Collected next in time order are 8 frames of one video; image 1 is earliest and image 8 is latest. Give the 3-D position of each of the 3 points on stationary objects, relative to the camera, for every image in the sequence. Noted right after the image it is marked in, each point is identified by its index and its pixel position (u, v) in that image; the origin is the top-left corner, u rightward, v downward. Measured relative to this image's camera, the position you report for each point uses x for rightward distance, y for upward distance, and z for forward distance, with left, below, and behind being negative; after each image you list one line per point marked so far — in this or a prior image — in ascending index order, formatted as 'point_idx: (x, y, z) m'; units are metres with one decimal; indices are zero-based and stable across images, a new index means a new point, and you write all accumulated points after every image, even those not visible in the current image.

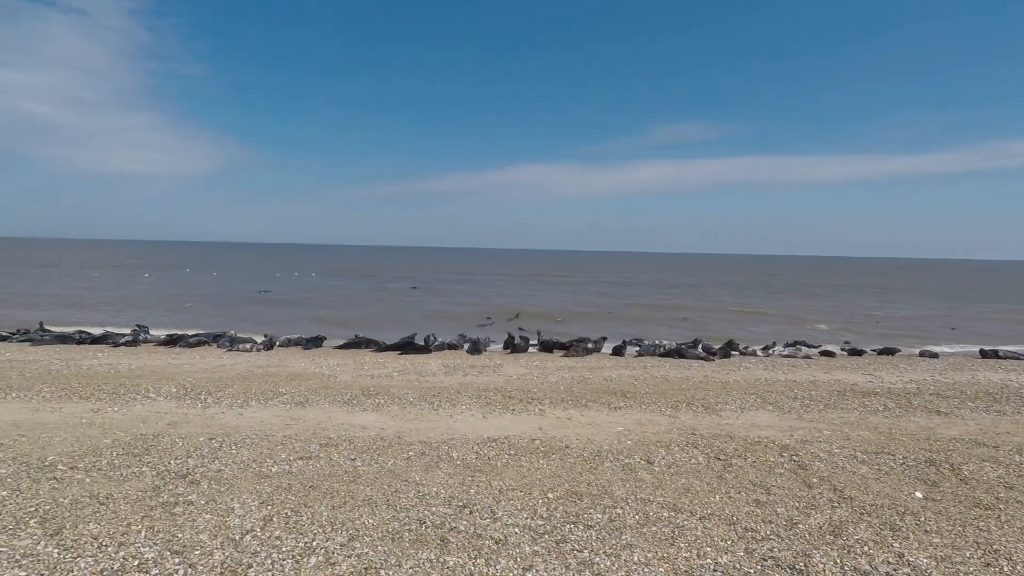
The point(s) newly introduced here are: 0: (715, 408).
0: (+4.8, -2.8, +12.5) m
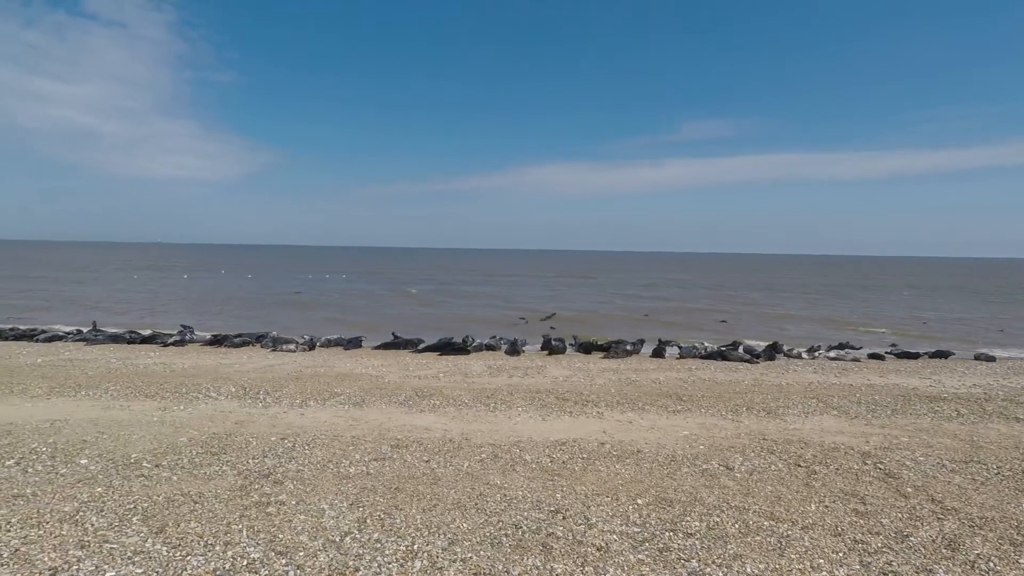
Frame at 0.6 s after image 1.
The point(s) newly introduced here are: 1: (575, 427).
0: (+6.1, -2.8, +12.1) m
1: (+1.2, -2.7, +10.2) m
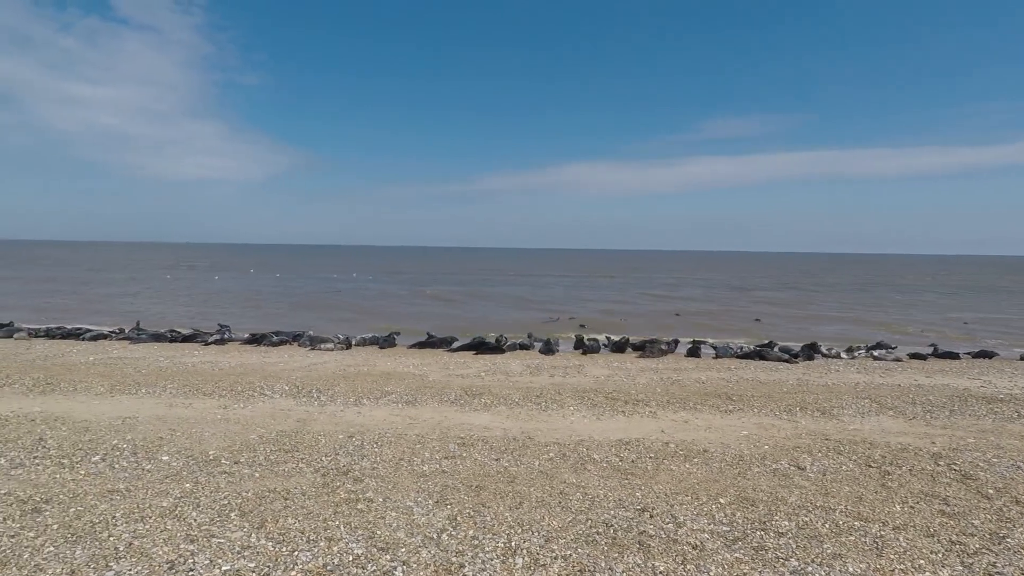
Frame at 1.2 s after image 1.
0: (+7.2, -2.8, +12.0) m
1: (+2.3, -2.6, +10.2) m
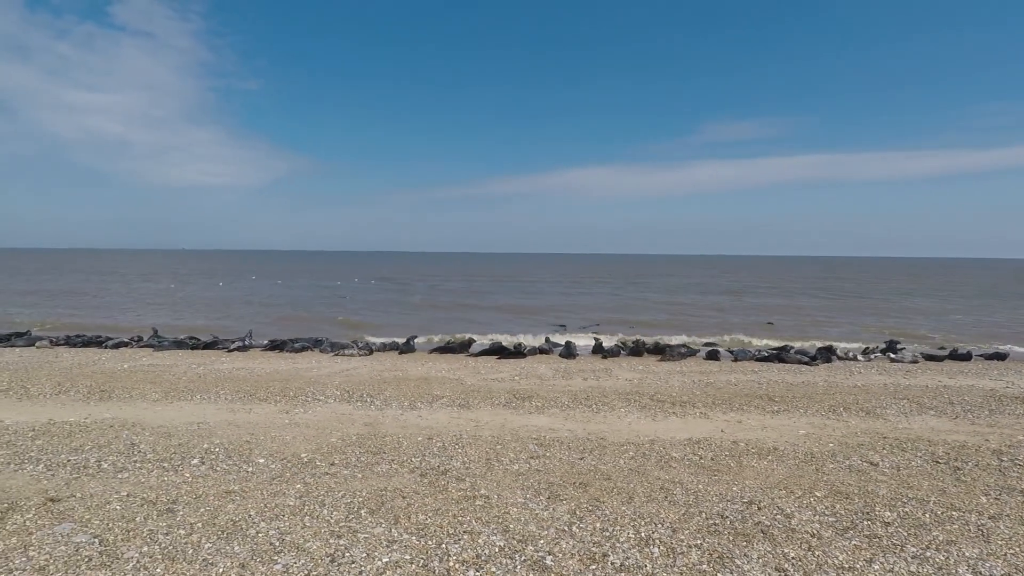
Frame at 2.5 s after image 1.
0: (+8.4, -2.8, +12.3) m
1: (+3.5, -2.7, +10.5) m
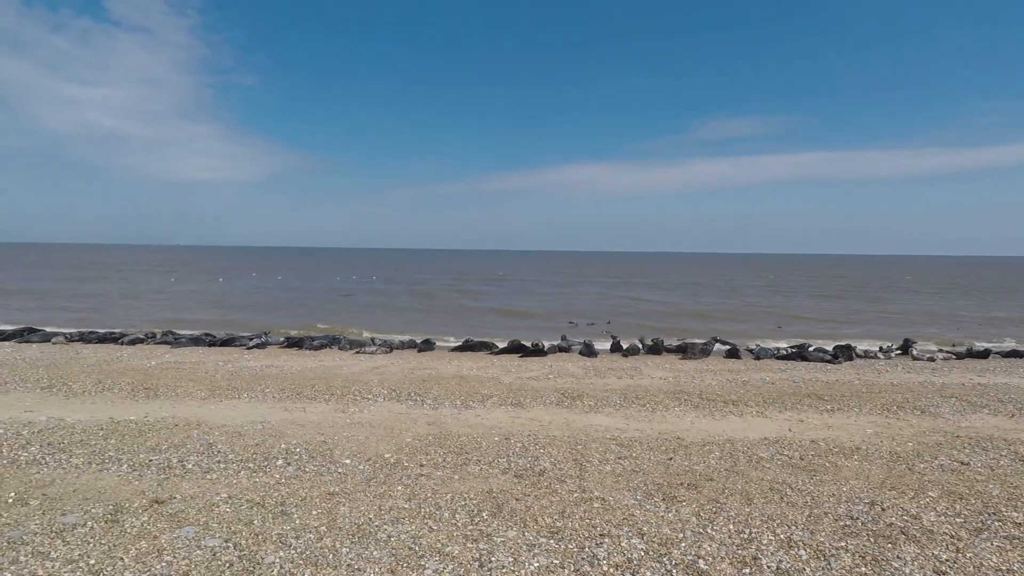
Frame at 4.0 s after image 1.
0: (+9.6, -2.8, +12.3) m
1: (+4.8, -2.7, +10.5) m
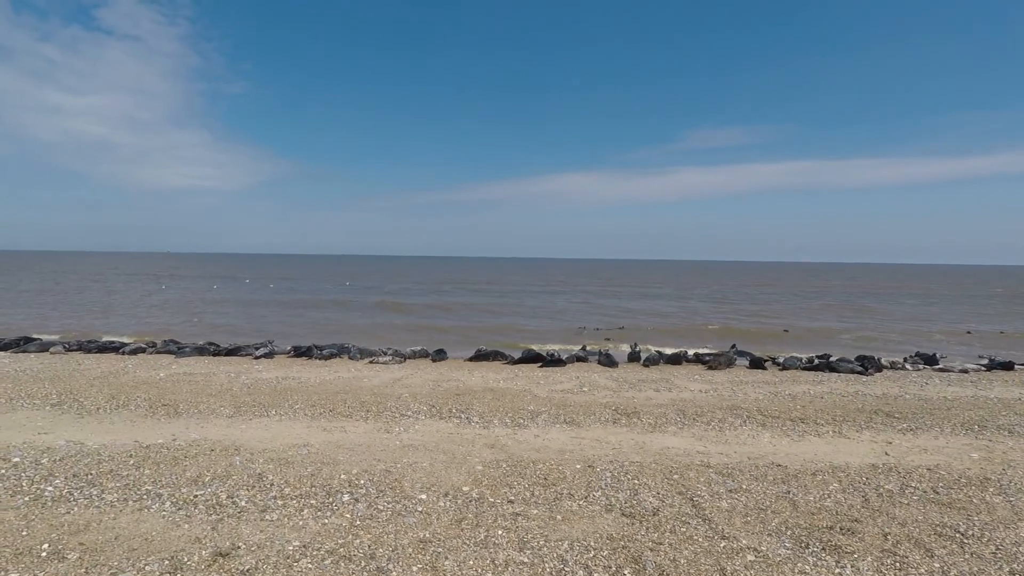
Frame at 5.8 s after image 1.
0: (+10.8, -3.0, +11.5) m
1: (+6.0, -2.9, +9.6) m
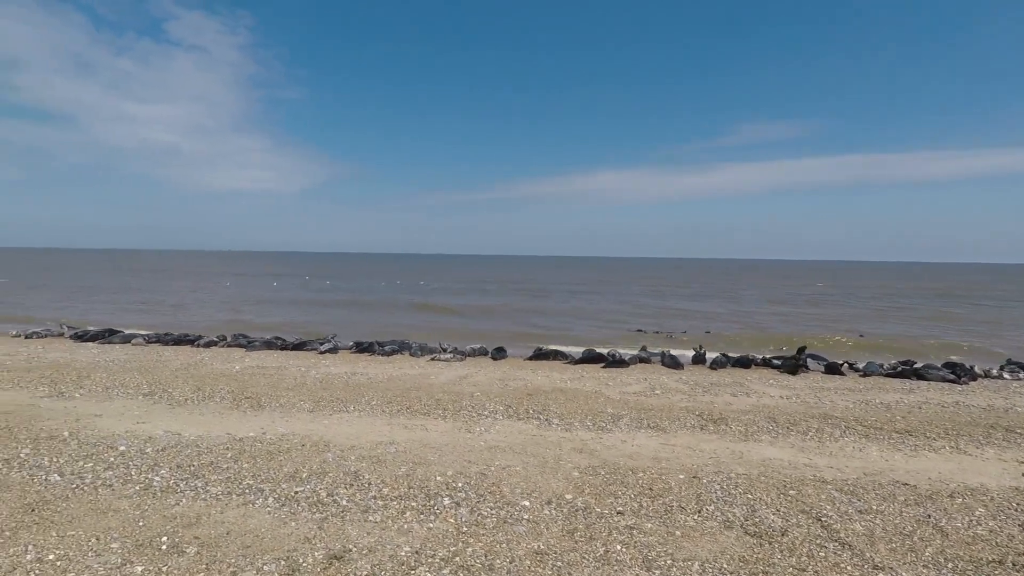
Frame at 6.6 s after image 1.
0: (+12.5, -3.1, +10.1) m
1: (+7.5, -2.9, +8.6) m
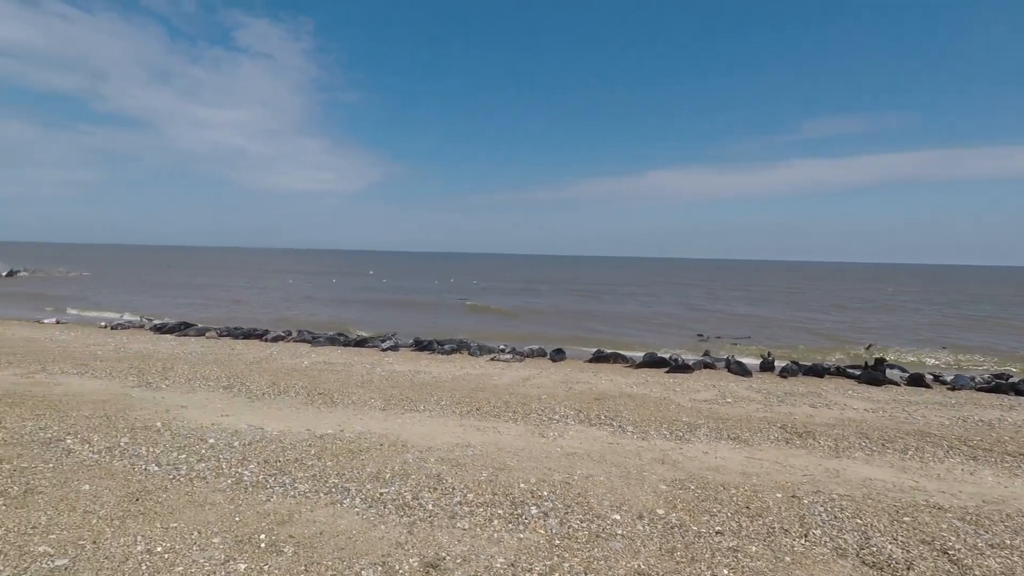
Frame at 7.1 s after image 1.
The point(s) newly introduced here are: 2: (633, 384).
0: (+13.8, -3.3, +8.7) m
1: (+8.6, -3.0, +7.7) m
2: (+4.2, -3.3, +18.4) m
